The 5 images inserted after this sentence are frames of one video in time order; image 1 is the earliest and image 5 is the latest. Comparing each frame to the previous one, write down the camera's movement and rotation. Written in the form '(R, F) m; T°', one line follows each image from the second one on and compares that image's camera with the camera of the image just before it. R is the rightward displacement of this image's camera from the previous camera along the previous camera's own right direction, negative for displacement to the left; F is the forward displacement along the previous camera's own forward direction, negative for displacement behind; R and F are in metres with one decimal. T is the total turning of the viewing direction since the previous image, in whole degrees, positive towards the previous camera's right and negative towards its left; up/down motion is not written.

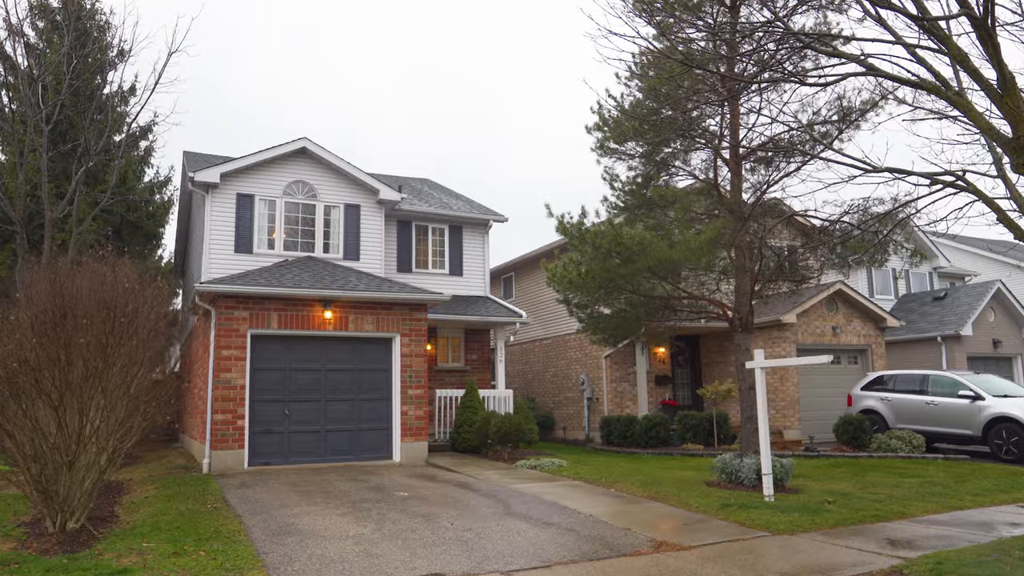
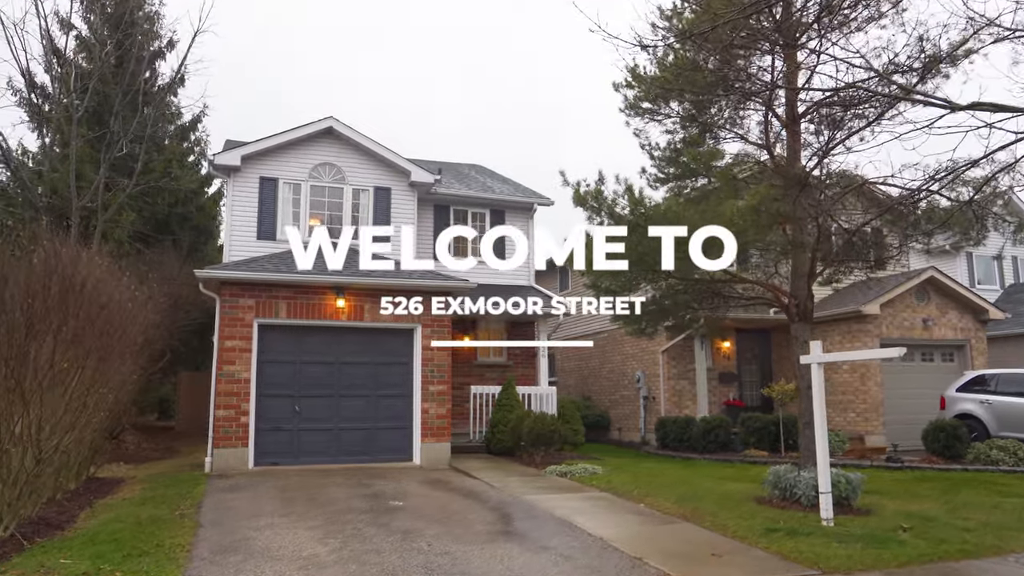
(+0.8, +1.4) m; -6°
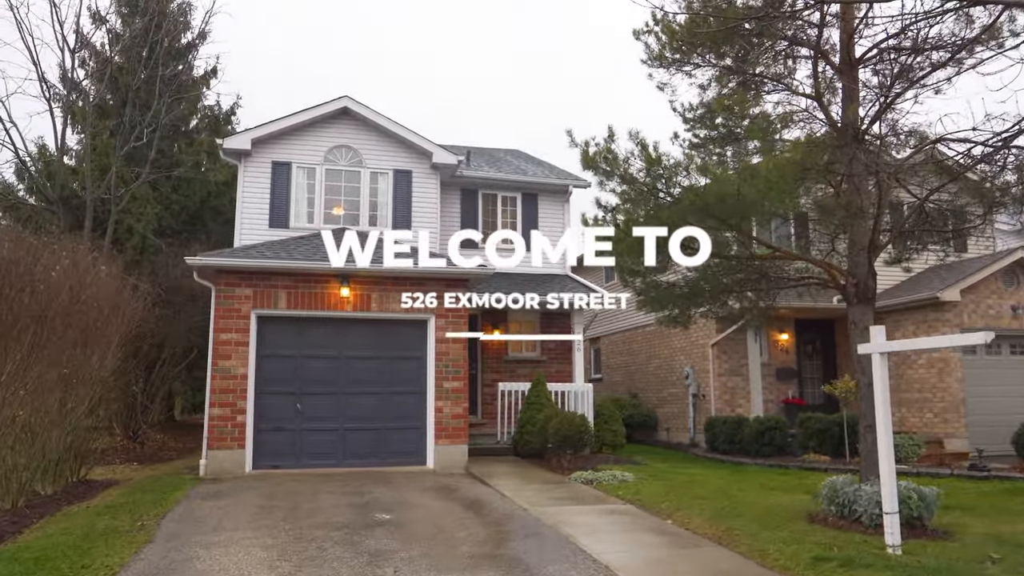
(+0.6, +1.2) m; -5°
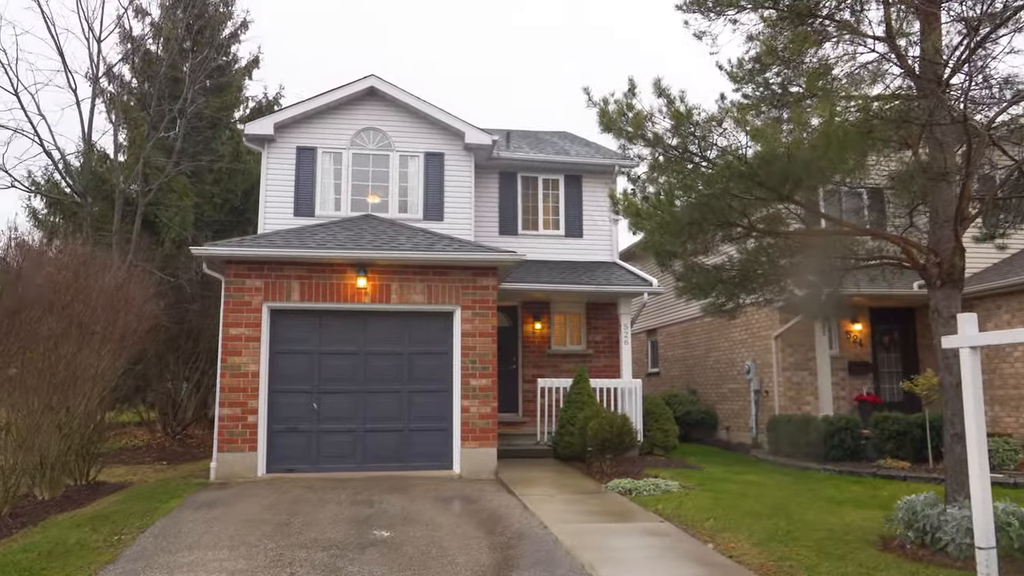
(+0.5, +1.0) m; -5°
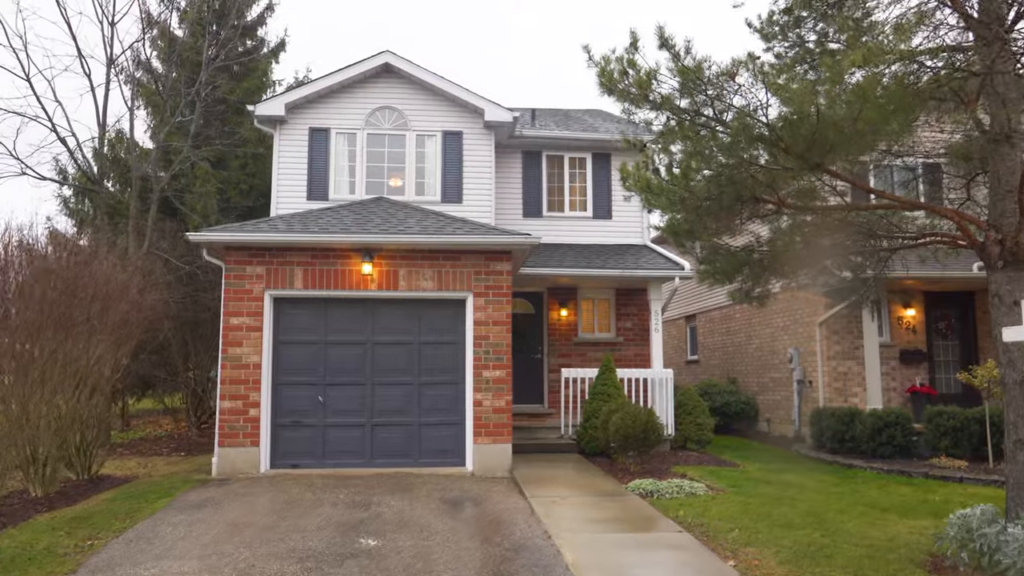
(+0.4, +0.7) m; -4°
